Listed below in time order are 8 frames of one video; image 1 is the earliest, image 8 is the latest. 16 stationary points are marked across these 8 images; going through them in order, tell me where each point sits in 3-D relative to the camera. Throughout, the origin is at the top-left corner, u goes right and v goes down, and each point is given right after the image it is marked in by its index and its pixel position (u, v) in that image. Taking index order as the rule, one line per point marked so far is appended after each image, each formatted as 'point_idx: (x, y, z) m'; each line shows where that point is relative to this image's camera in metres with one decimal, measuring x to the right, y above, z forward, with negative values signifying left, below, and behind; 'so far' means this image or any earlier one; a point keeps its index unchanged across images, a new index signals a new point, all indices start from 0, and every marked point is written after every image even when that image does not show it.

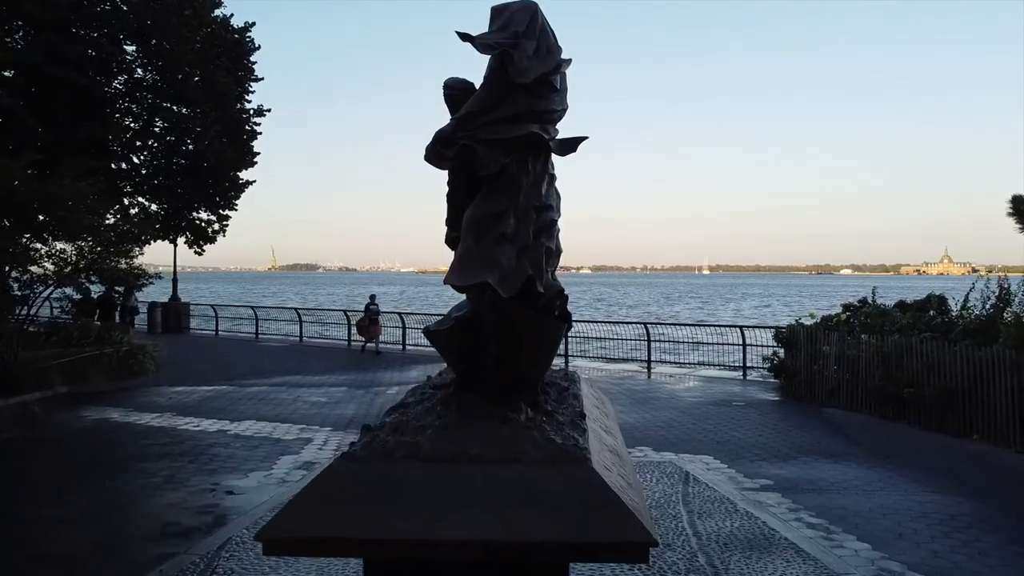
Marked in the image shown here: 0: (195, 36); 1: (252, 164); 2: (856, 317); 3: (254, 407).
0: (-6.8, +5.3, +17.6) m
1: (-6.2, +2.9, +19.8) m
2: (+5.6, -0.5, +13.5) m
3: (-3.6, -1.7, +11.5) m
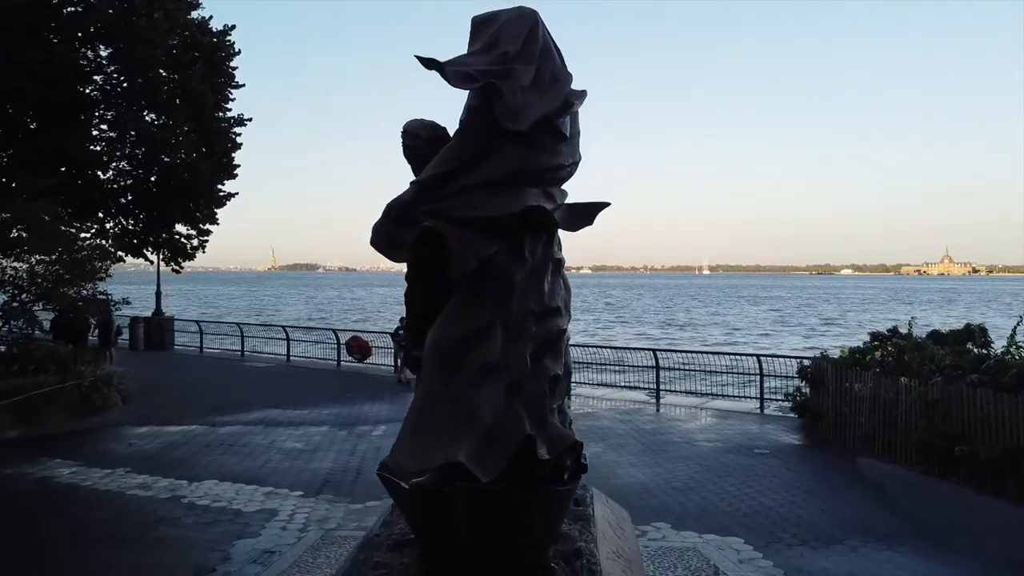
0: (-6.9, +4.8, +16.4) m
1: (-6.2, +2.5, +18.6) m
2: (+5.5, -0.9, +12.3) m
3: (-3.6, -2.1, +10.3) m
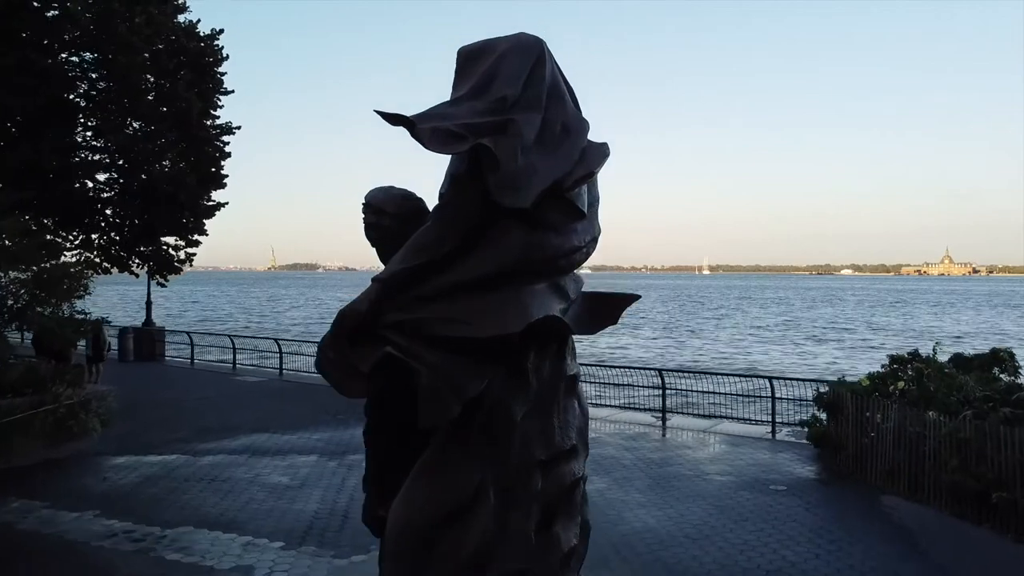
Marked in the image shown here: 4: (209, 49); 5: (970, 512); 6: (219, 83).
0: (-6.9, +4.5, +15.7) m
1: (-6.2, +2.2, +17.9) m
2: (+5.5, -1.2, +11.6) m
3: (-3.6, -2.5, +9.6) m
4: (-6.3, +4.9, +17.2) m
5: (+4.8, -2.3, +8.7) m
6: (-6.2, +4.3, +17.6) m
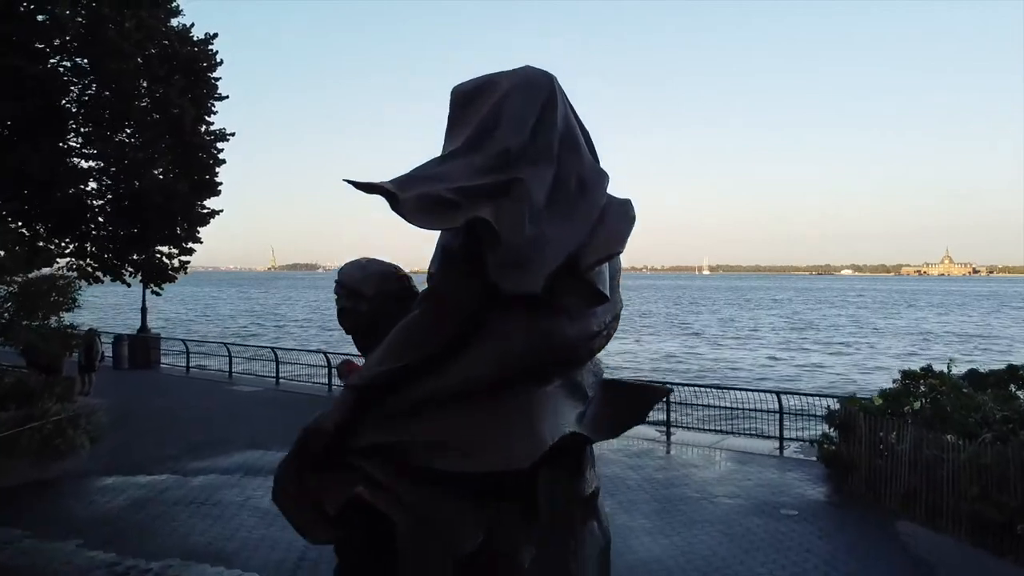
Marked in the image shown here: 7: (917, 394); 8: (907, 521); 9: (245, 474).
0: (-6.9, +4.3, +15.3) m
1: (-6.2, +2.0, +17.5) m
2: (+5.5, -1.4, +11.2) m
3: (-3.6, -2.6, +9.2) m
4: (-6.2, +4.7, +16.8) m
5: (+4.8, -2.5, +8.4) m
6: (-6.2, +4.1, +17.2) m
7: (+5.5, -1.4, +11.4) m
8: (+4.5, -2.6, +9.5) m
9: (-3.7, -2.6, +11.7) m
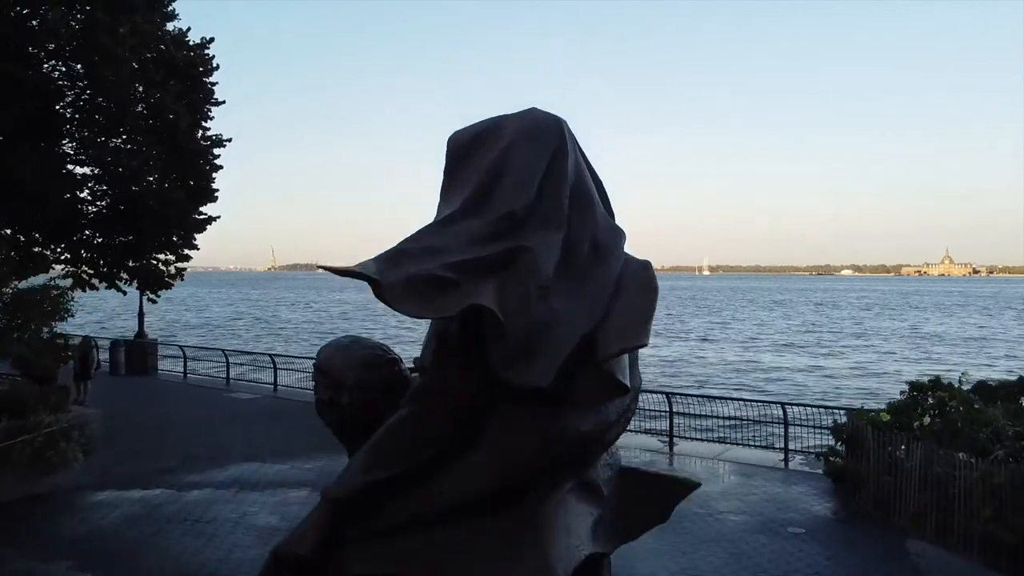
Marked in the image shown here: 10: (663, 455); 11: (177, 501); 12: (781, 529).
0: (-6.9, +4.2, +15.1) m
1: (-6.2, +1.8, +17.3) m
2: (+5.5, -1.6, +11.0) m
3: (-3.6, -2.8, +9.0) m
4: (-6.2, +4.6, +16.6) m
5: (+4.8, -2.7, +8.2) m
6: (-6.2, +4.0, +17.0) m
7: (+5.5, -1.6, +11.1) m
8: (+4.5, -2.8, +9.2) m
9: (-3.7, -2.8, +11.5) m
10: (+2.5, -2.7, +13.7) m
11: (-4.4, -2.8, +10.9) m
12: (+3.1, -2.8, +9.7) m
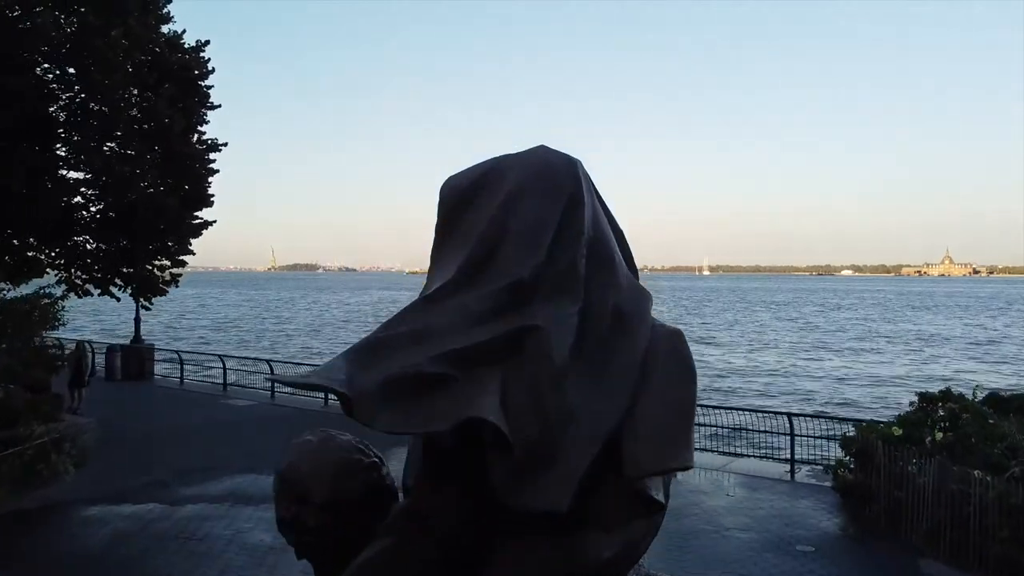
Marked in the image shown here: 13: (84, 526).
0: (-6.8, +4.1, +14.8) m
1: (-6.2, +1.7, +17.0) m
2: (+5.5, -1.7, +10.8) m
3: (-3.6, -2.9, +8.7) m
4: (-6.2, +4.4, +16.3) m
5: (+4.8, -2.8, +7.9) m
6: (-6.2, +3.8, +16.7) m
7: (+5.5, -1.7, +10.9) m
8: (+4.5, -2.9, +9.0) m
9: (-3.7, -2.9, +11.2) m
10: (+2.5, -2.9, +13.4) m
11: (-4.3, -2.9, +10.6) m
12: (+3.1, -2.9, +9.4) m
13: (-5.3, -2.9, +10.3) m
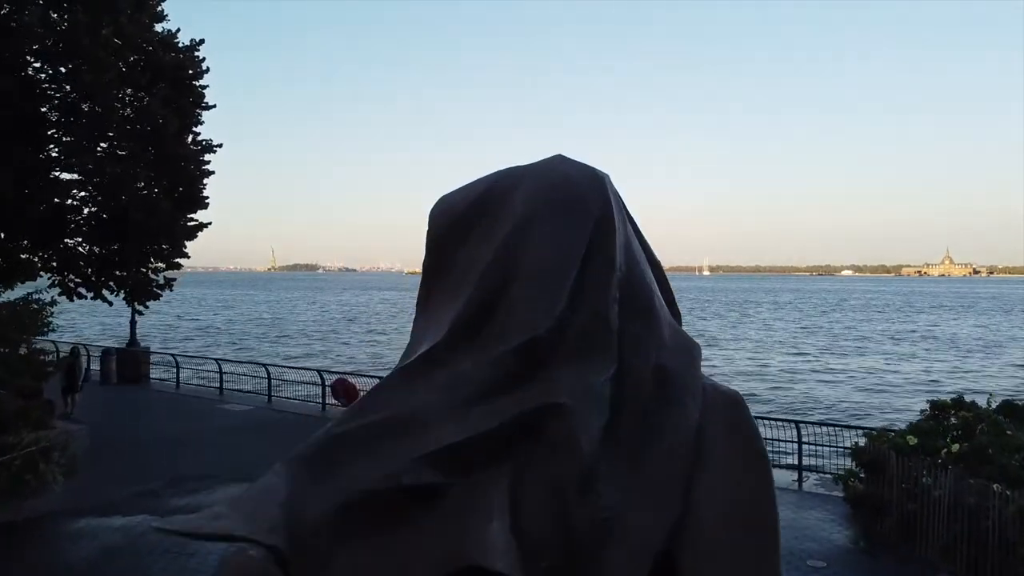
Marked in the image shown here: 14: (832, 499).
0: (-6.8, +4.0, +14.5) m
1: (-6.2, +1.6, +16.7) m
2: (+5.6, -1.8, +10.4) m
3: (-3.6, -3.0, +8.4) m
4: (-6.2, +4.4, +16.0) m
5: (+4.8, -2.9, +7.6) m
6: (-6.2, +3.8, +16.4) m
7: (+5.5, -1.8, +10.6) m
8: (+4.5, -3.0, +8.7) m
9: (-3.7, -3.0, +10.9) m
10: (+2.5, -2.9, +13.1) m
11: (-4.3, -3.0, +10.3) m
12: (+3.2, -3.0, +9.1) m
13: (-5.3, -3.0, +10.0) m
14: (+4.5, -3.0, +11.6) m
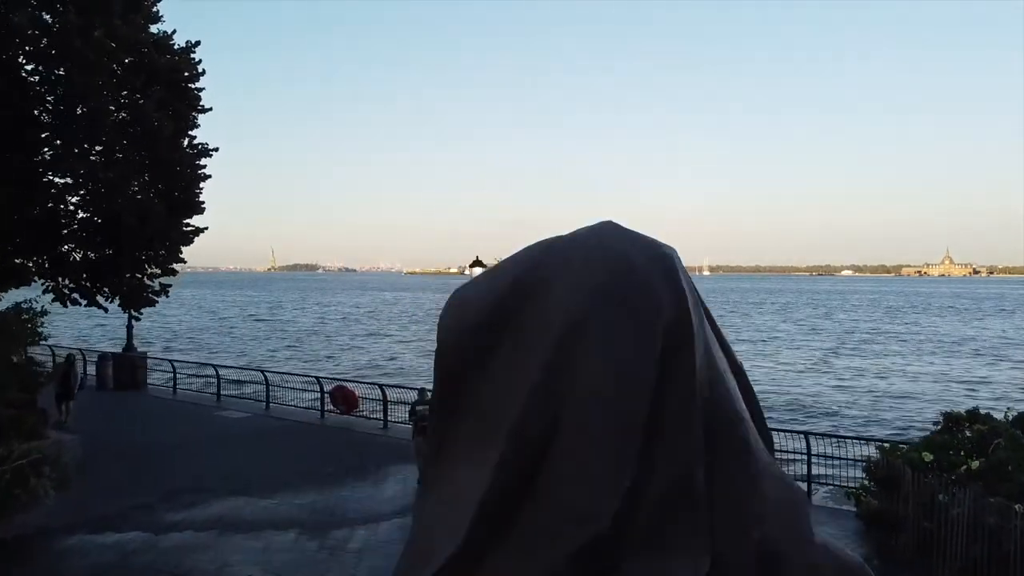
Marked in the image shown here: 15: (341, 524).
0: (-6.8, +3.9, +14.2) m
1: (-6.2, +1.5, +16.4) m
2: (+5.6, -1.9, +10.1) m
3: (-3.5, -3.1, +8.1) m
4: (-6.2, +4.2, +15.7) m
5: (+4.9, -3.0, +7.3) m
6: (-6.1, +3.6, +16.1) m
7: (+5.6, -1.9, +10.3) m
8: (+4.6, -3.1, +8.4) m
9: (-3.7, -3.1, +10.6) m
10: (+2.6, -3.1, +12.8) m
11: (-4.3, -3.1, +10.0) m
12: (+3.2, -3.1, +8.8) m
13: (-5.2, -3.1, +9.7) m
14: (+4.5, -3.1, +11.3) m
15: (-2.2, -3.1, +10.9) m
